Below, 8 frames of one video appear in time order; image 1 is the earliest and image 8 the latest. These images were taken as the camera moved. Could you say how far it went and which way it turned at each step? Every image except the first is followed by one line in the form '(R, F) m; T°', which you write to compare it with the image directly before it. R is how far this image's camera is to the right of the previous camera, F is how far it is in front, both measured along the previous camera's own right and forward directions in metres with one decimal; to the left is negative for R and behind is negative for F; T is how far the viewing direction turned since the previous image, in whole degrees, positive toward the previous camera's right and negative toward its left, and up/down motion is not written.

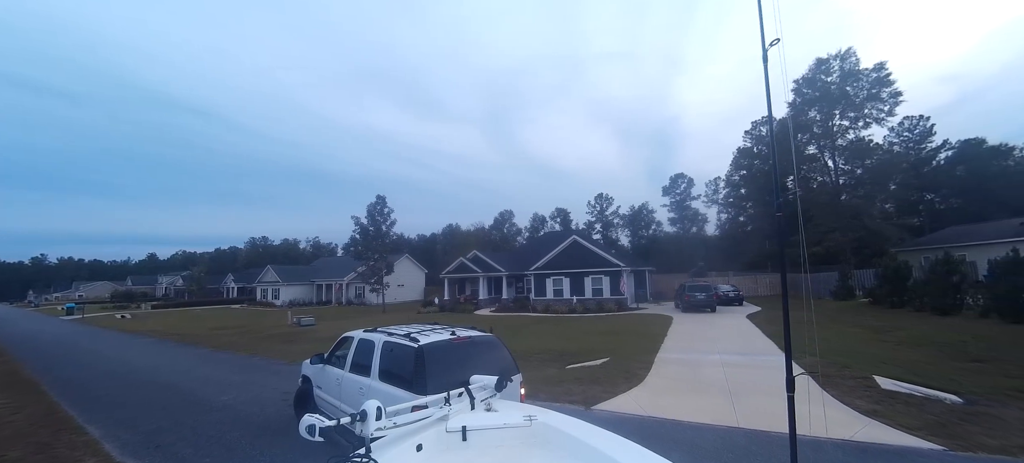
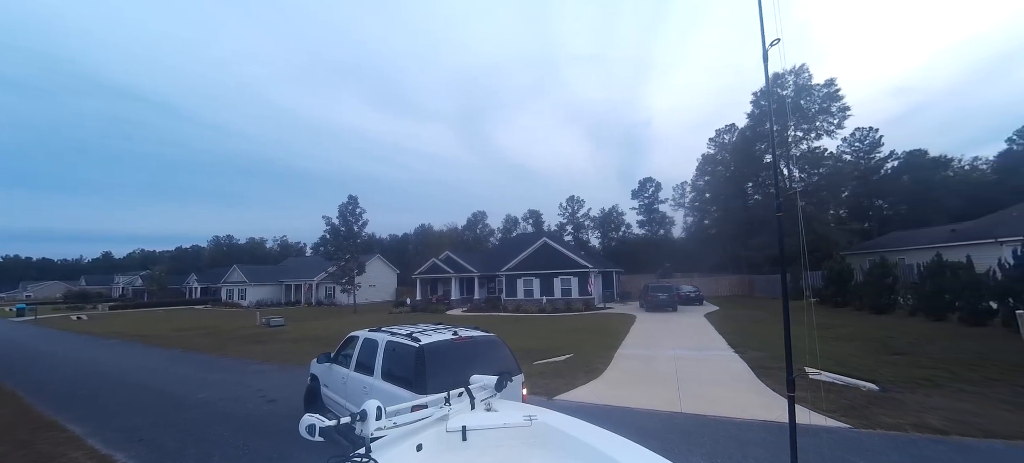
(+0.1, -0.5) m; +4°
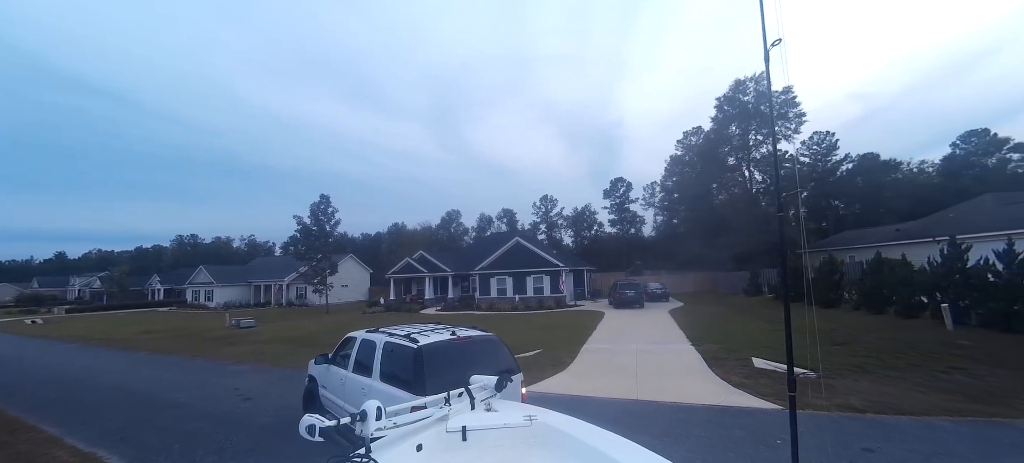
(+0.1, -0.5) m; +4°
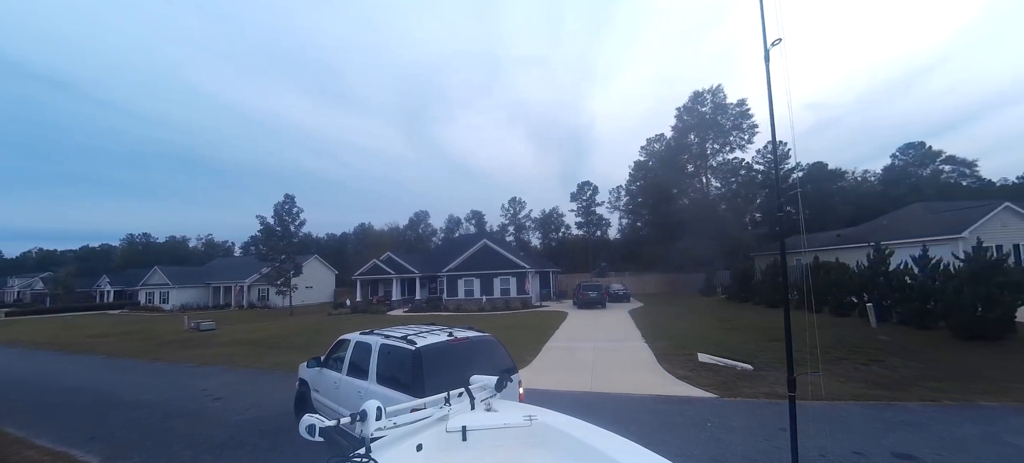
(0.0, -0.5) m; +4°
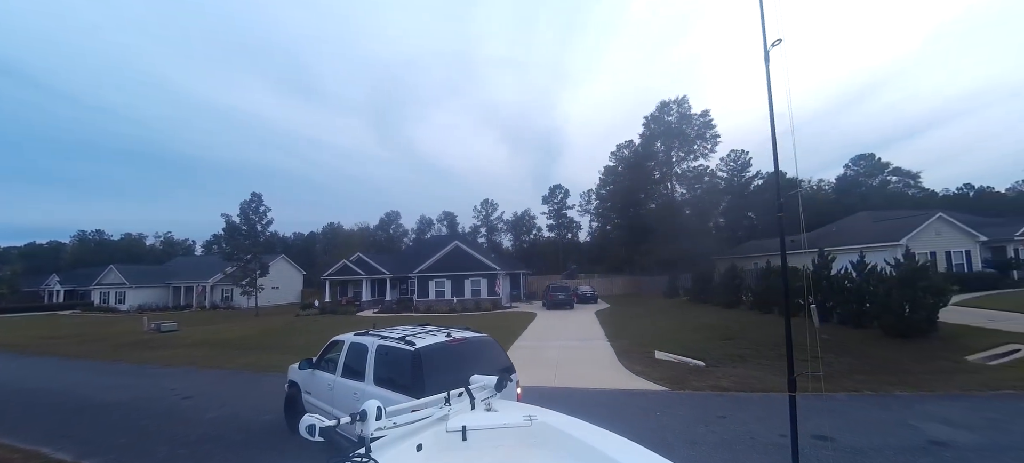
(0.0, -0.5) m; +4°
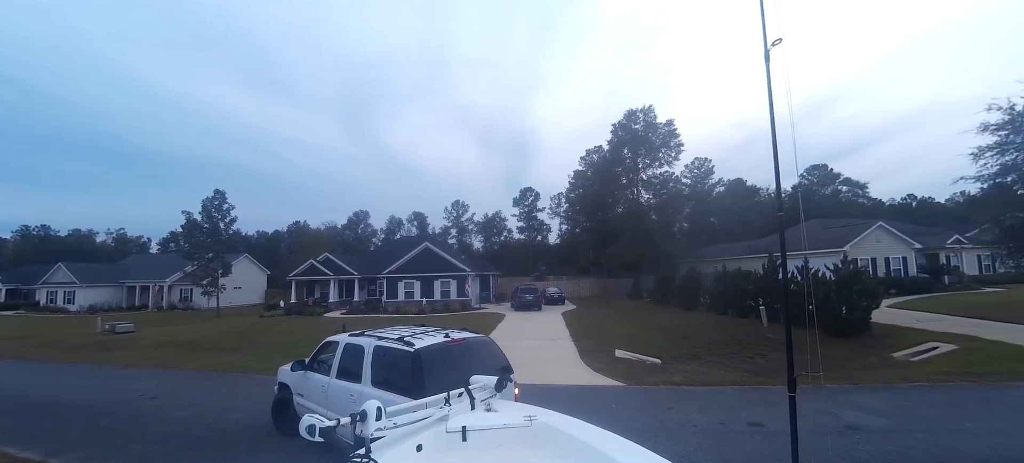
(0.0, -0.5) m; +4°
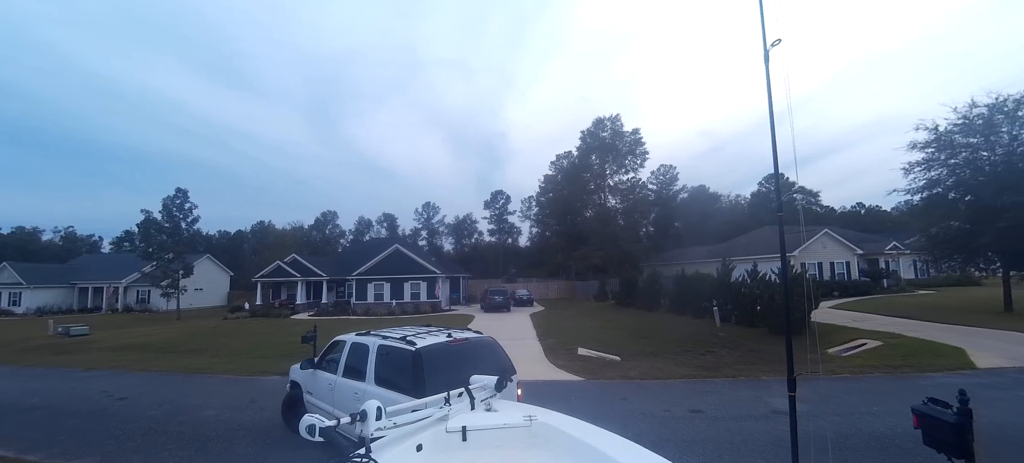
(0.0, -0.6) m; +4°
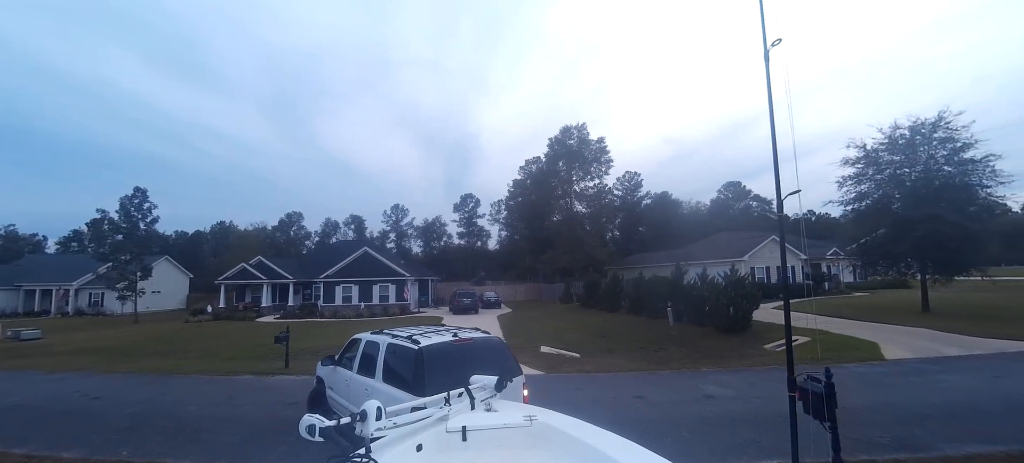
(0.0, -0.9) m; +4°
